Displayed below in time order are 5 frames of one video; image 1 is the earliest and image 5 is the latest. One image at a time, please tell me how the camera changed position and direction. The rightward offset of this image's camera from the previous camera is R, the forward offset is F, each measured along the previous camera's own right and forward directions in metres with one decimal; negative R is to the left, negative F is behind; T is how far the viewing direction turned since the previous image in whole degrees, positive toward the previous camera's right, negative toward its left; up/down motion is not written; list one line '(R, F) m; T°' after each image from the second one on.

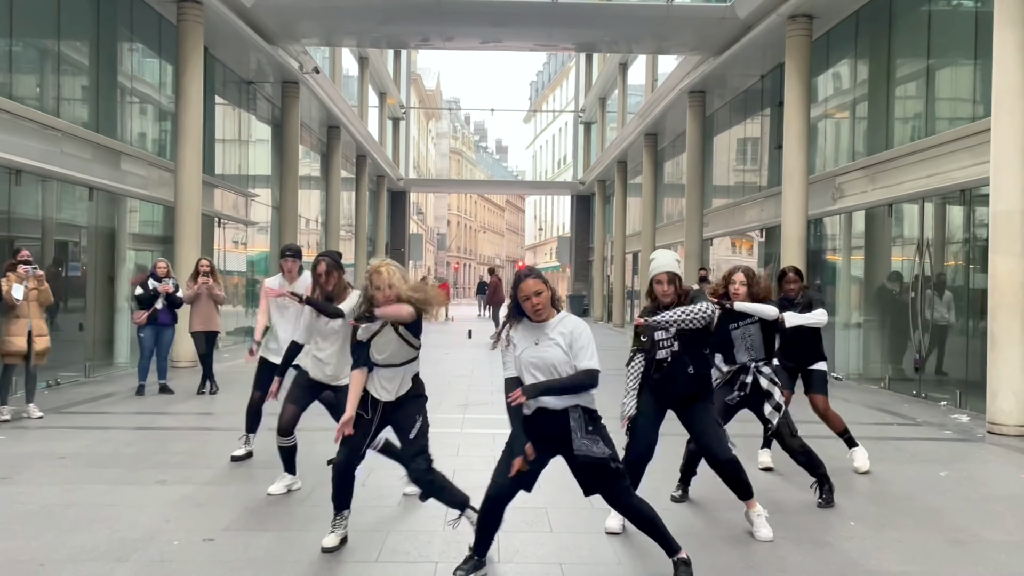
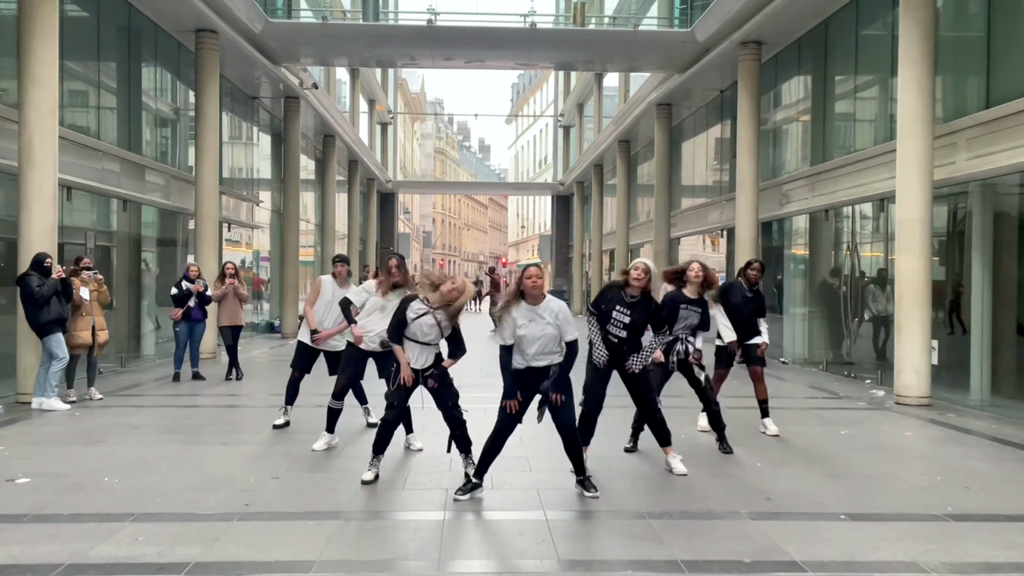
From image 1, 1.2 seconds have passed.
(0.0, -1.4) m; +1°
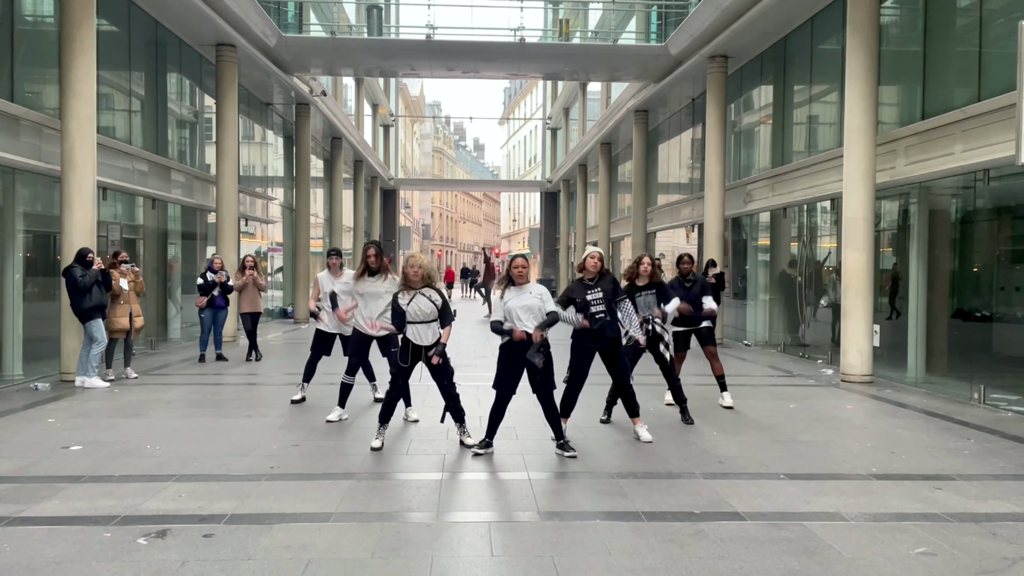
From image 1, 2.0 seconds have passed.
(+0.2, -1.1) m; -1°
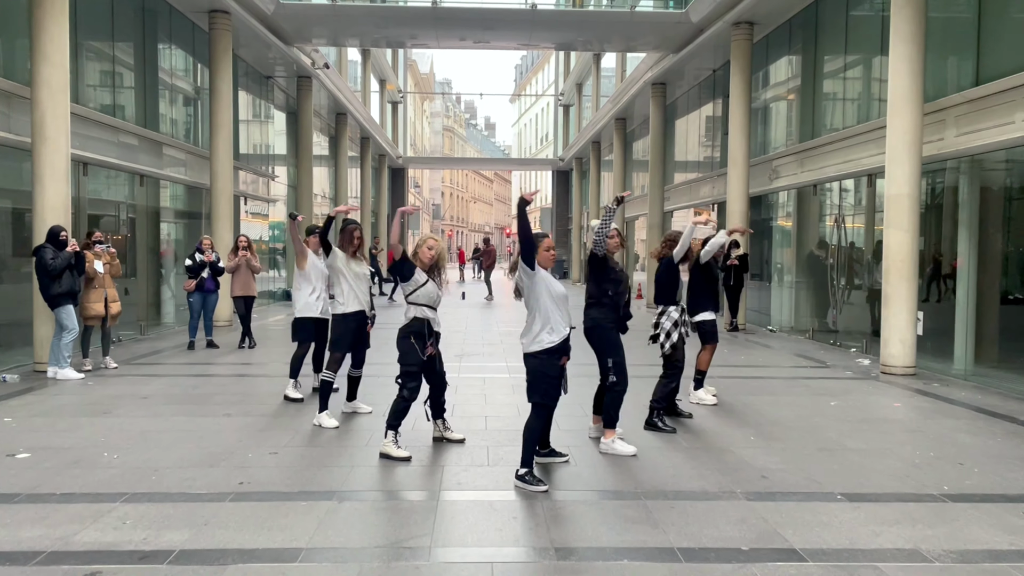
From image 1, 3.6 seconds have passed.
(0.0, +0.8) m; -1°
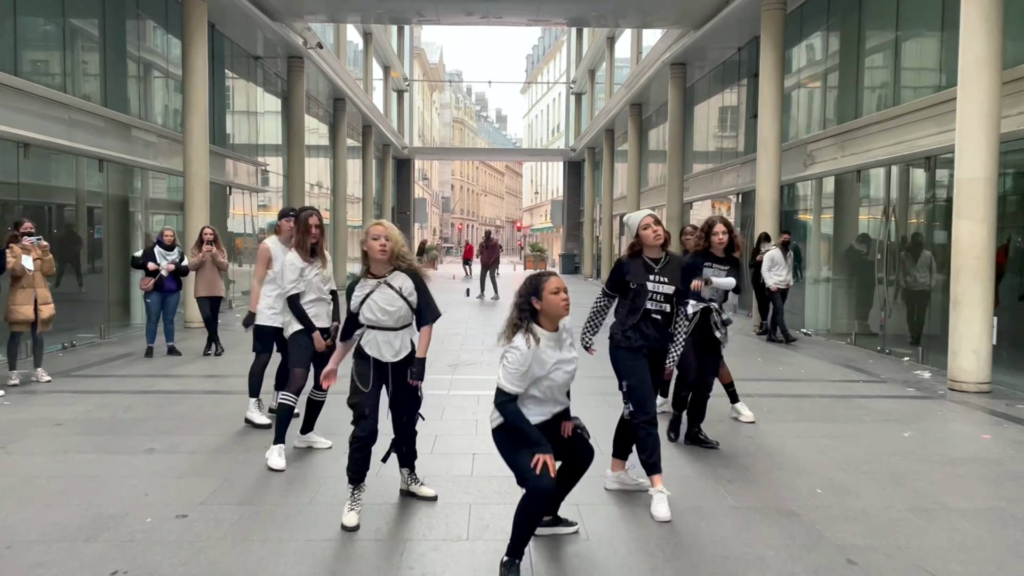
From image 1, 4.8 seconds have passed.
(+0.1, +1.4) m; -1°
